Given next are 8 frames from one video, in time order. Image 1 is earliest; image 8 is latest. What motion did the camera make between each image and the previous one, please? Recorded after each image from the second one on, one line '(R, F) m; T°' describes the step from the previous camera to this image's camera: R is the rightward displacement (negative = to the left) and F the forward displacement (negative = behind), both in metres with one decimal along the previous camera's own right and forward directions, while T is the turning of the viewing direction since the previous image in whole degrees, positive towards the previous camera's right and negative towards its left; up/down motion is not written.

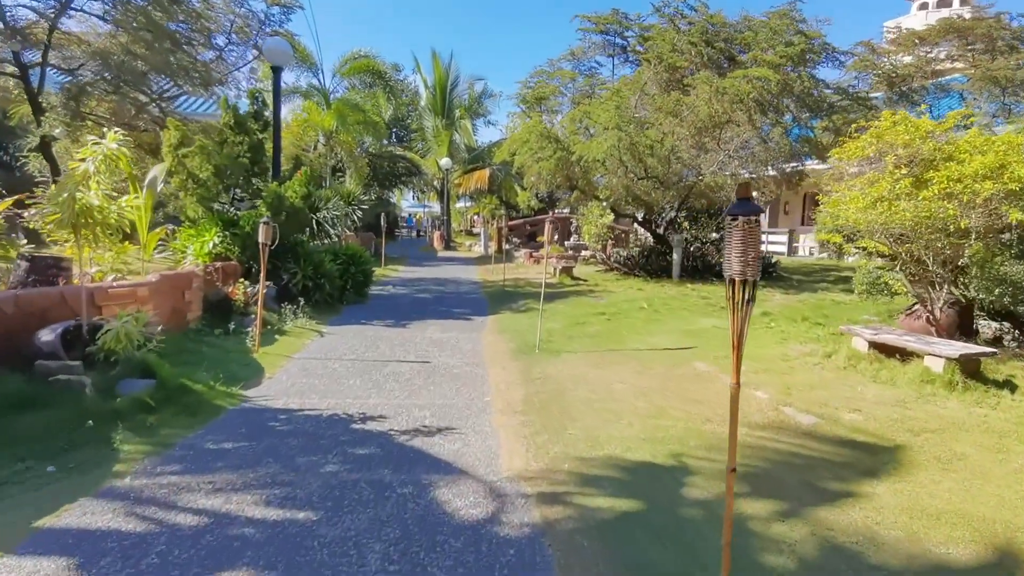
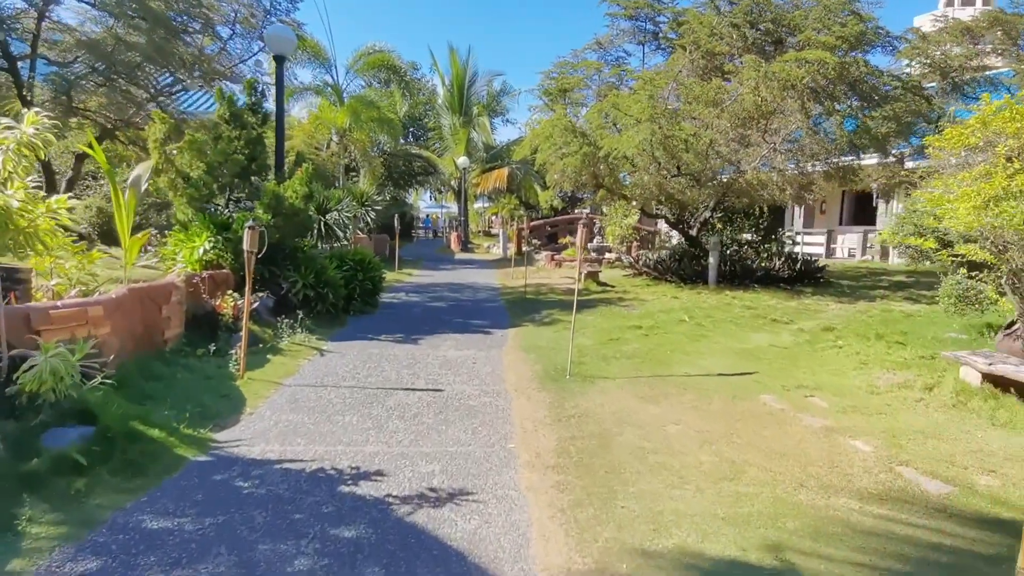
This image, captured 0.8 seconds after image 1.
(-0.1, +1.0) m; -2°
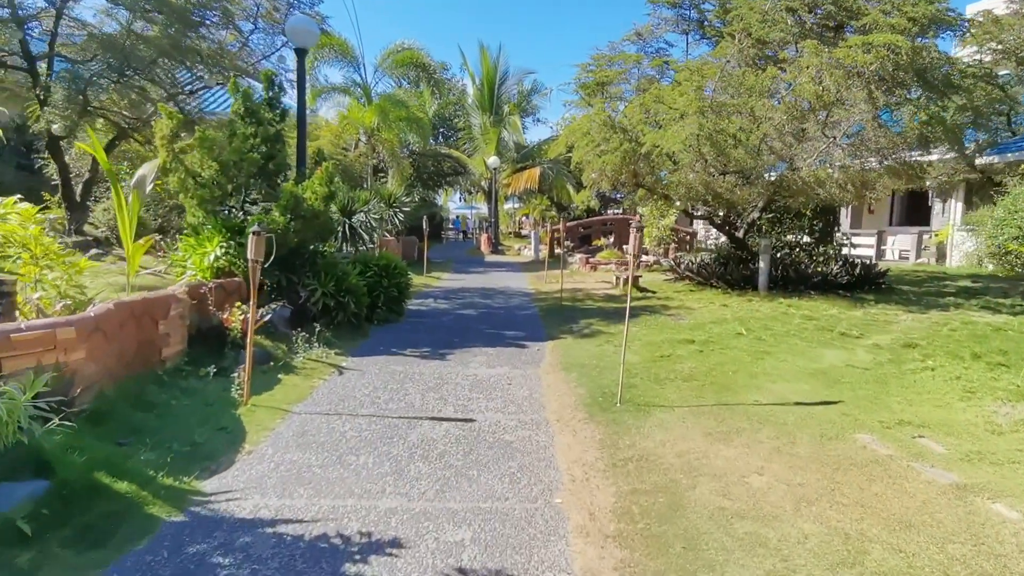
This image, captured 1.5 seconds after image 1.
(-0.1, +0.8) m; -3°
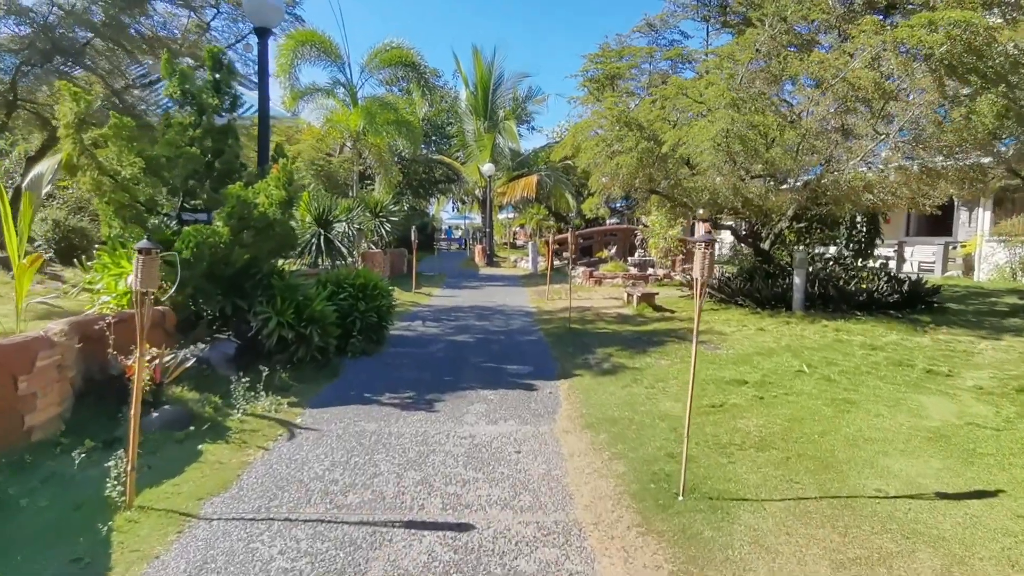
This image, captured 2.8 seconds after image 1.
(-0.1, +1.6) m; +1°
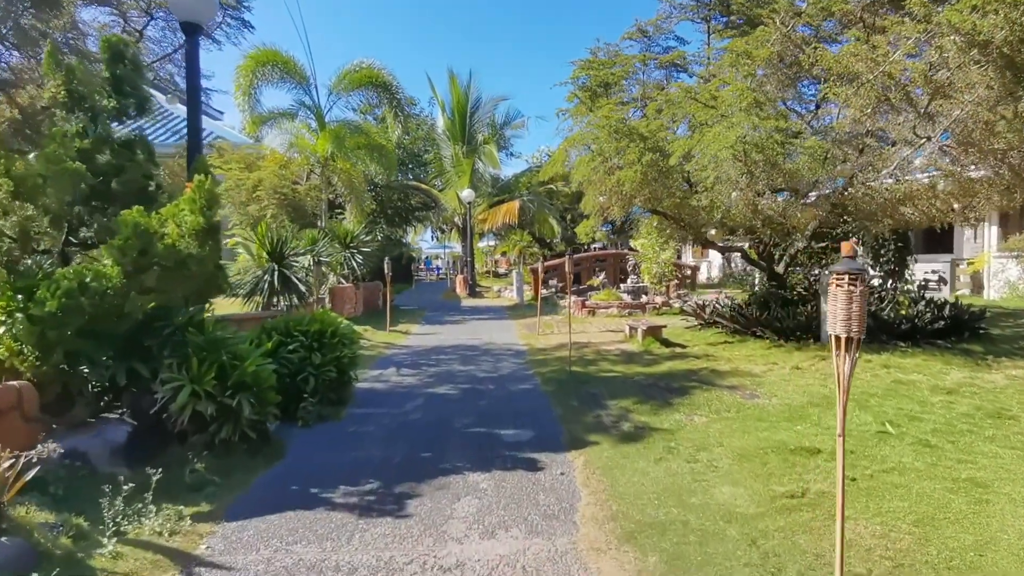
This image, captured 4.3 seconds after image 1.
(-0.1, +1.5) m; +2°
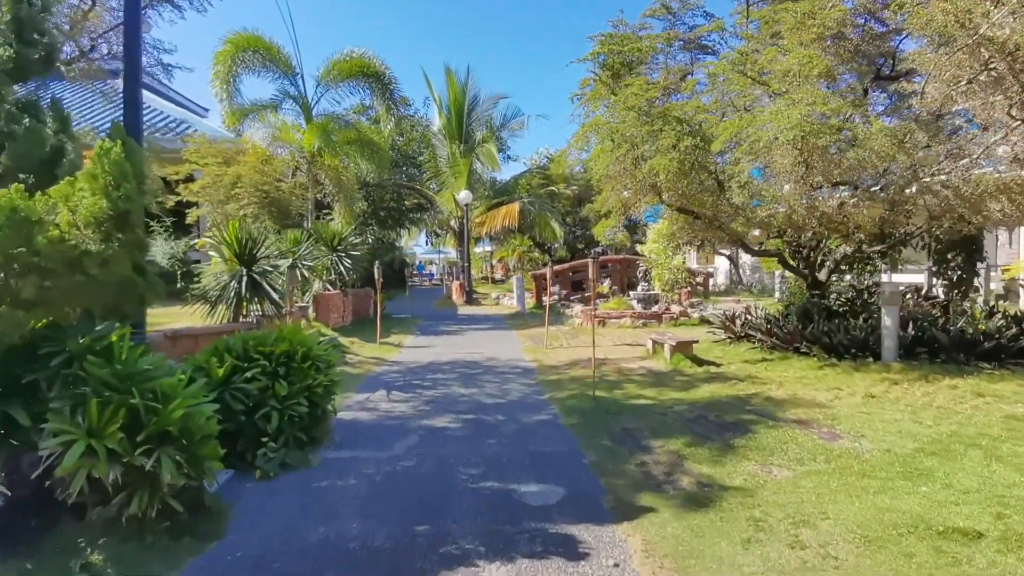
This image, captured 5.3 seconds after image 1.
(-0.2, +1.4) m; +1°
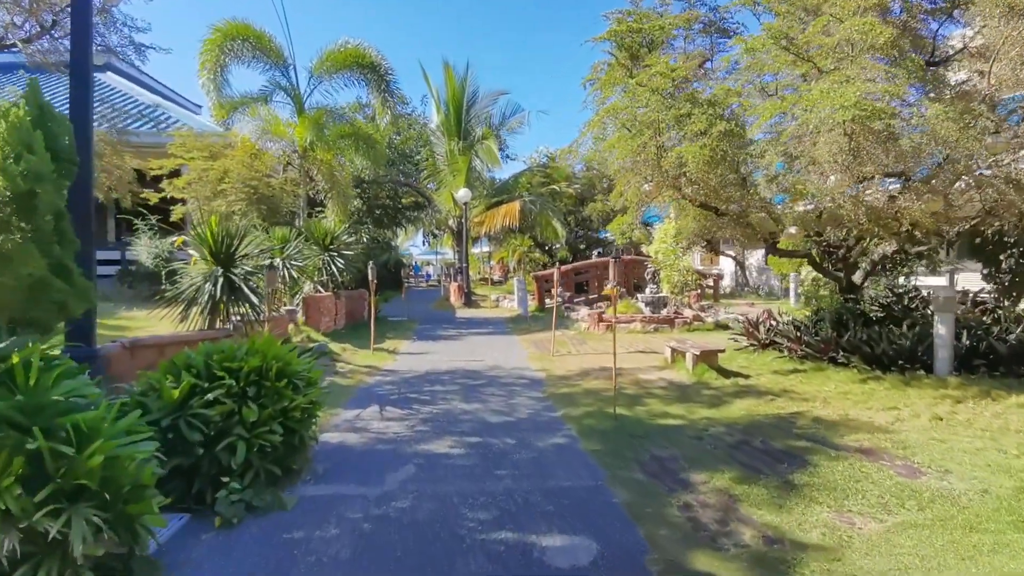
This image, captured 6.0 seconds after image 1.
(-0.1, +0.9) m; 0°
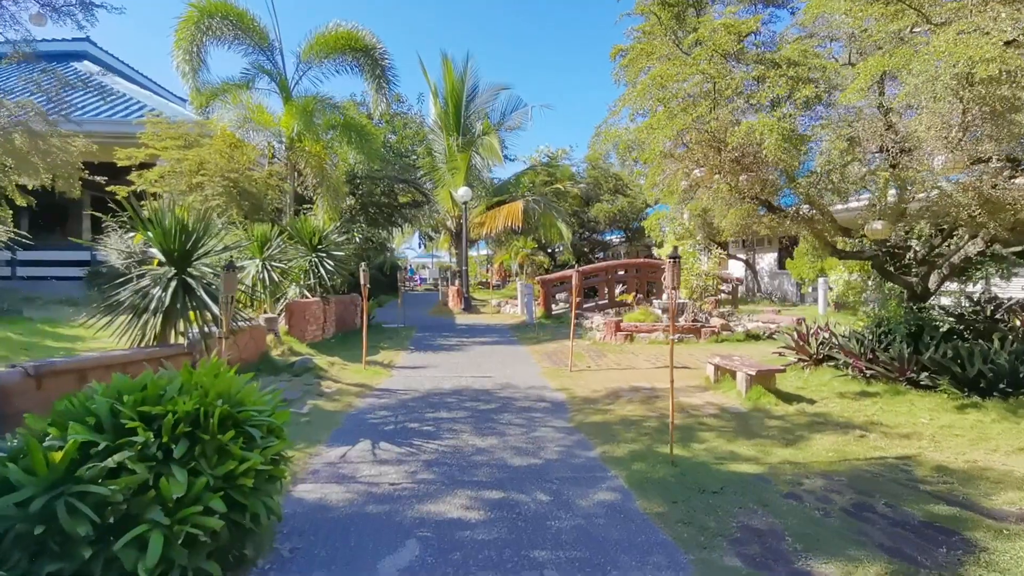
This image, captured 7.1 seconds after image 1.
(-0.3, +1.4) m; +1°
